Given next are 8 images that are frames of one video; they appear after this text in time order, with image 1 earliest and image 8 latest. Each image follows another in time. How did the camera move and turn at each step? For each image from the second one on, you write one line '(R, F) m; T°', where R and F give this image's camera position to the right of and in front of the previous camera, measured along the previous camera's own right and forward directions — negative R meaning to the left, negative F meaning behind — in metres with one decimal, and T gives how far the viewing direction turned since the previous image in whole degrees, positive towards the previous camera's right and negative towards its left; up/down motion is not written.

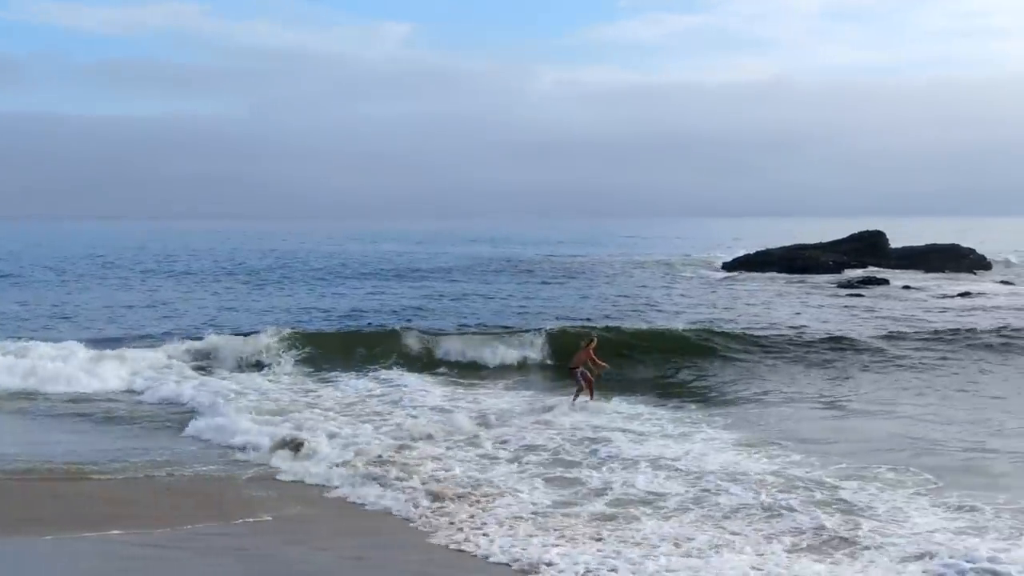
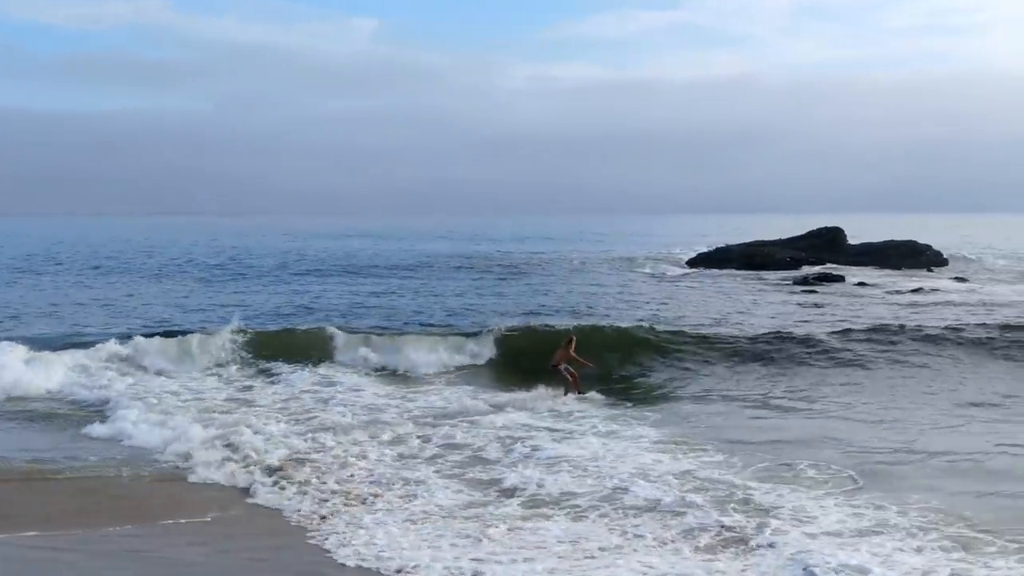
(+0.4, +0.2) m; +1°
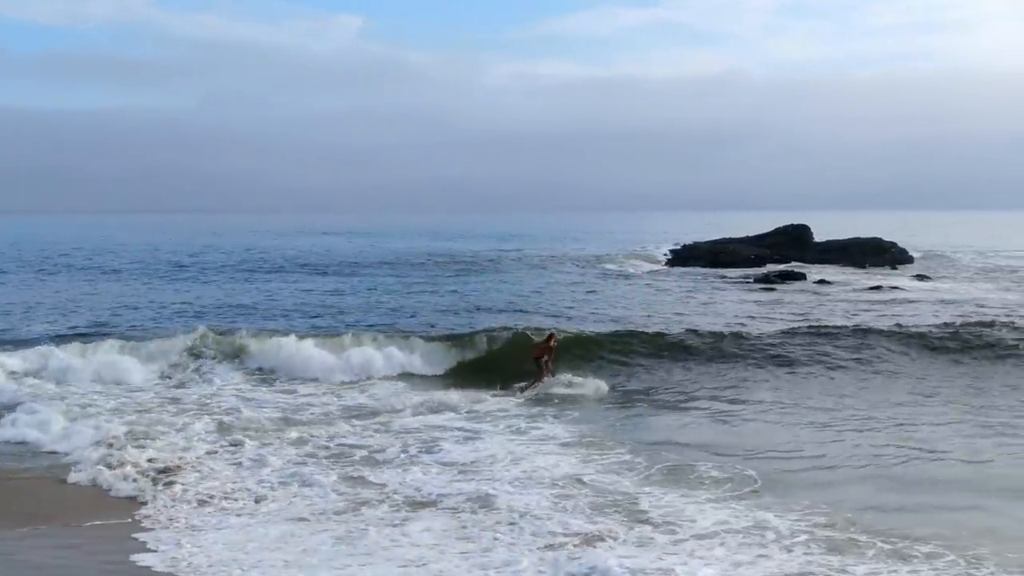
(+0.7, +0.2) m; 0°
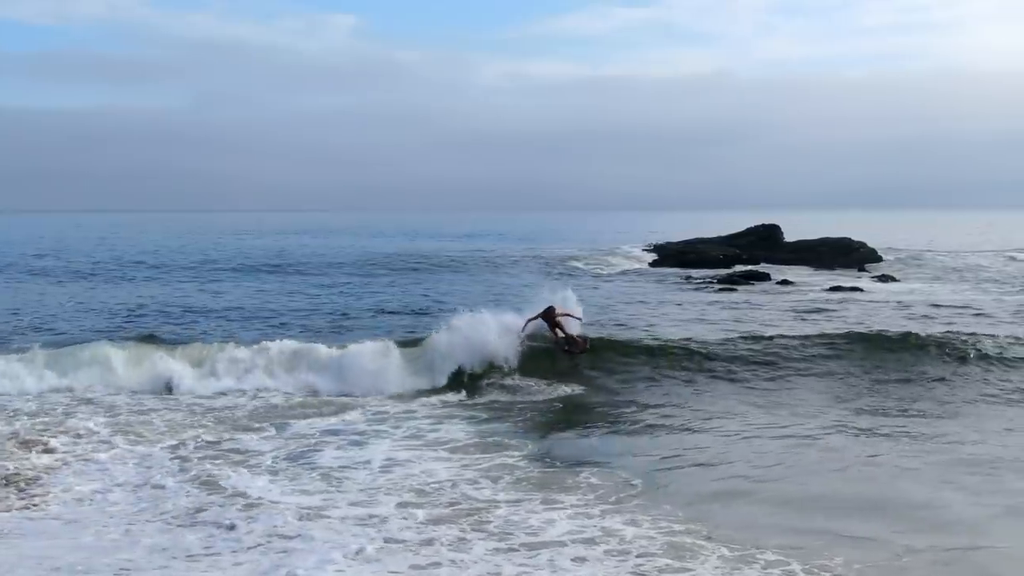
(+0.9, +0.2) m; 0°
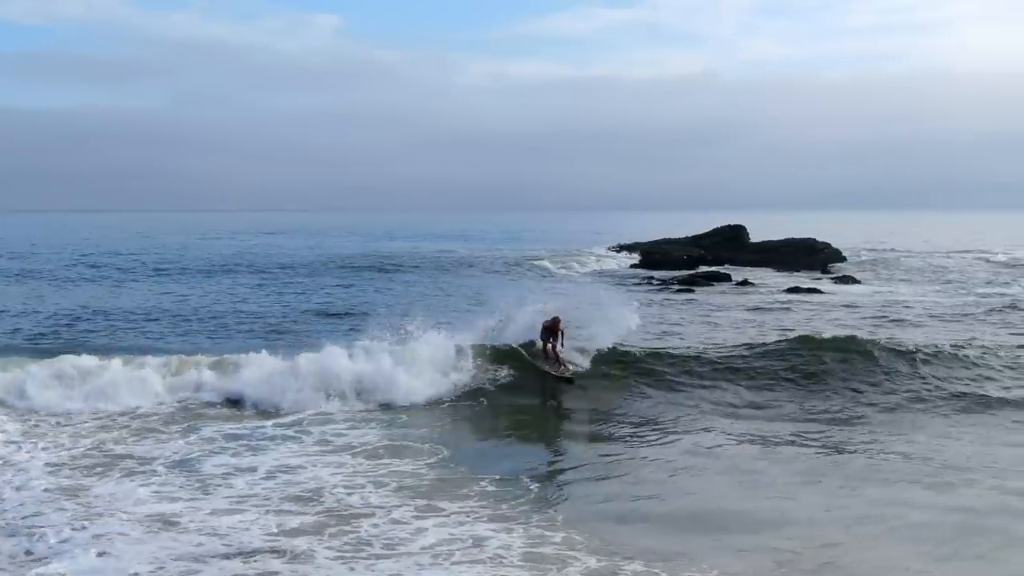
(+0.7, +0.2) m; 0°
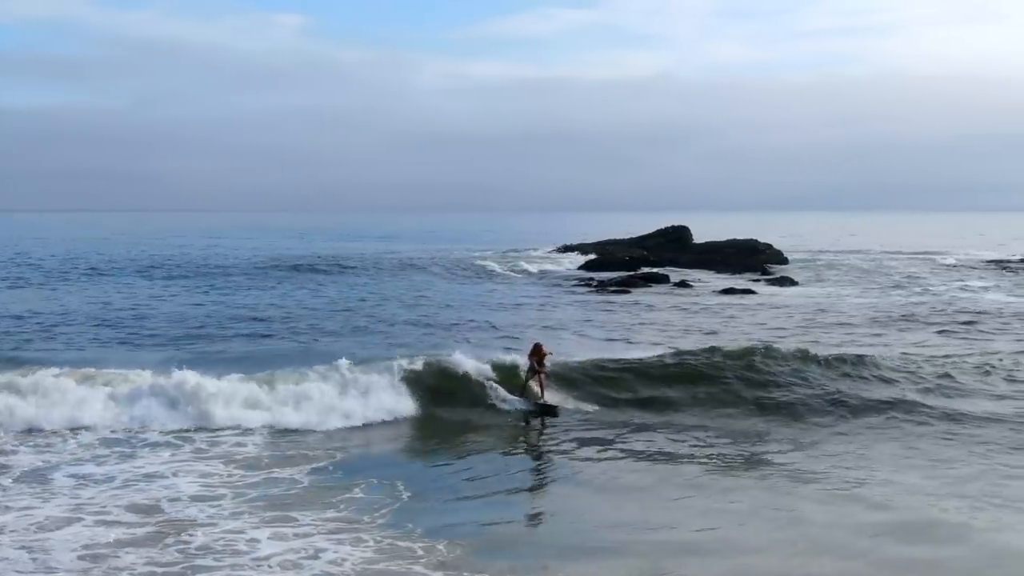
(+0.7, +0.2) m; +1°
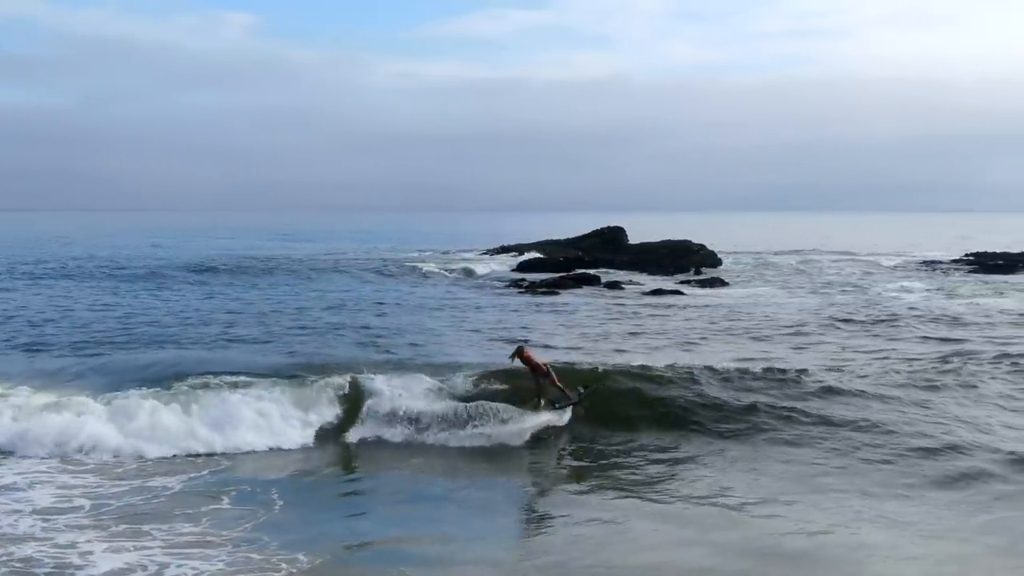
(+0.6, +0.2) m; +2°
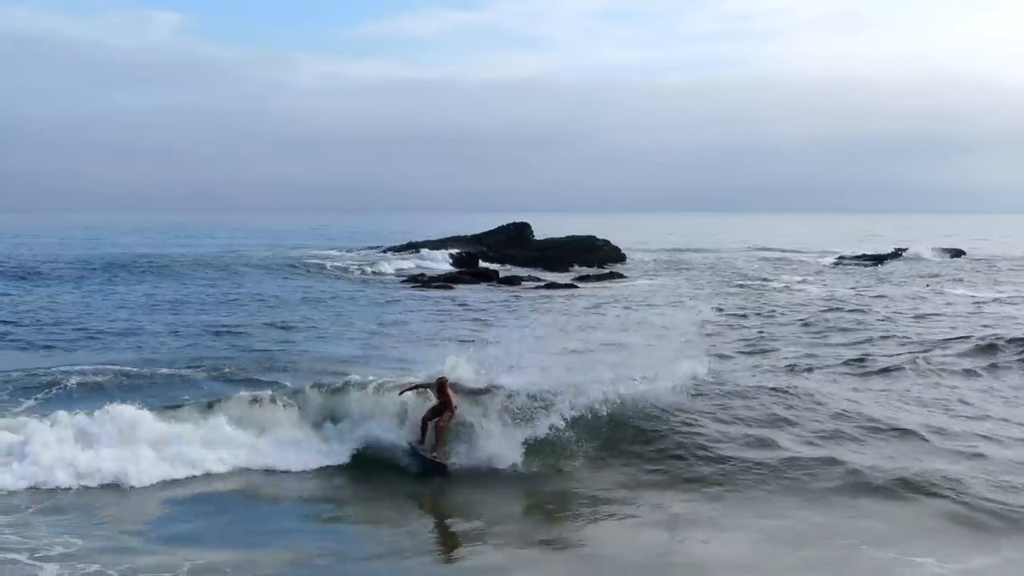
(+0.8, +0.3) m; +2°
